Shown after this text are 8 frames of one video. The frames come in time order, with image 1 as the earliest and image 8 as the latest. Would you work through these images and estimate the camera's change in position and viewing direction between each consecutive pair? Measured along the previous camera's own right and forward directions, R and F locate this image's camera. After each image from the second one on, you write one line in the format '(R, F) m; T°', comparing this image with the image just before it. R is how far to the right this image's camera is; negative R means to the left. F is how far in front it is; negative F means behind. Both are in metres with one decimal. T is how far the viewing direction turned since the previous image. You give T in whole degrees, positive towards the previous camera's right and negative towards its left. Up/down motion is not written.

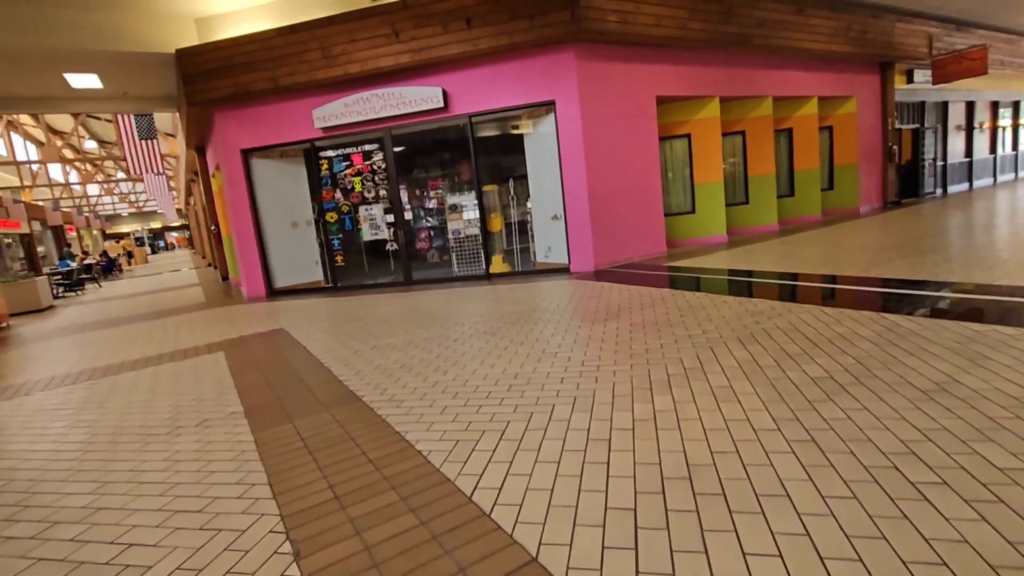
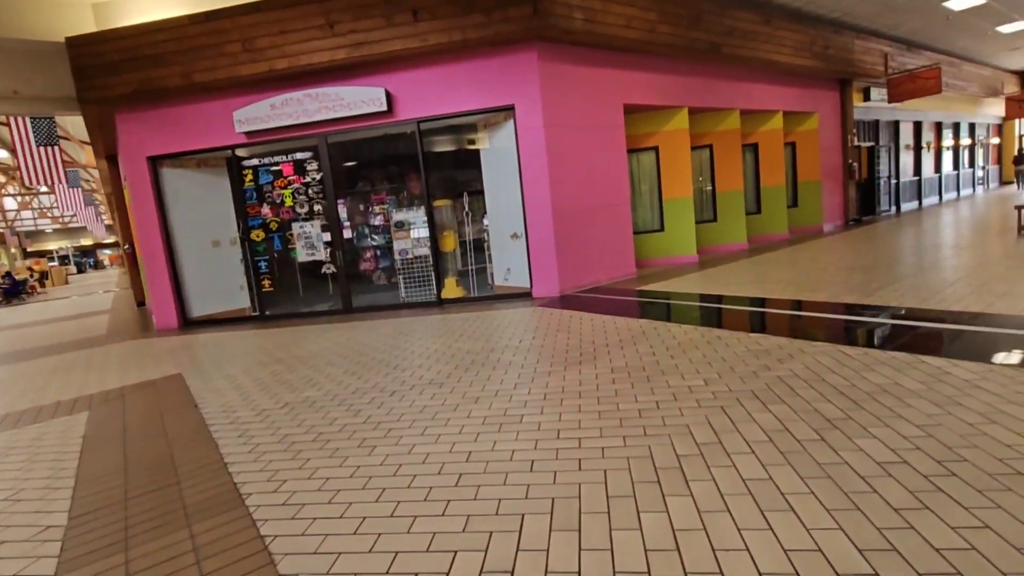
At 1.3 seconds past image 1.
(0.0, +1.0) m; +5°
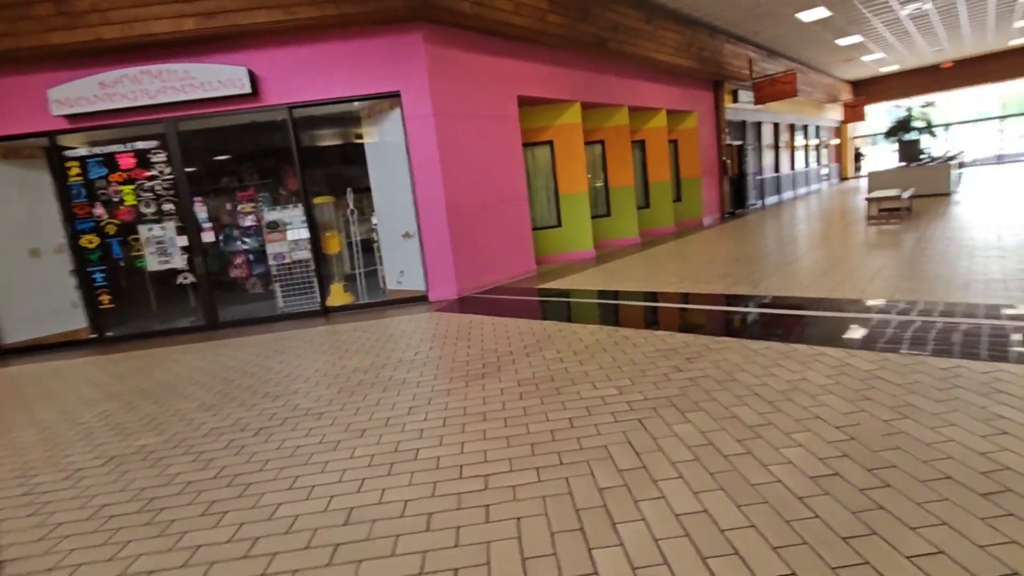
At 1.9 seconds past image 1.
(+0.1, +0.5) m; +11°
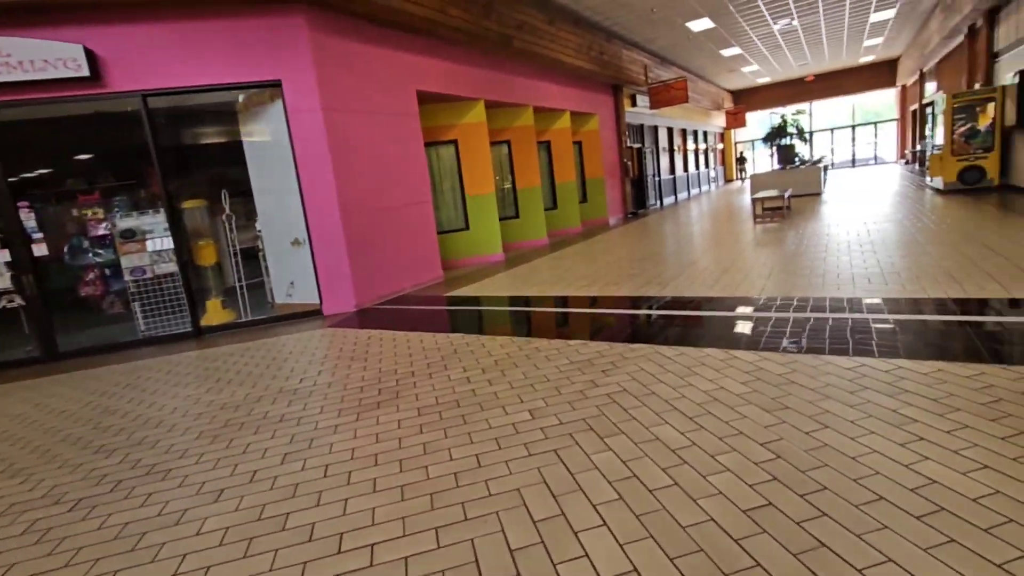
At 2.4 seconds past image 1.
(+0.1, +0.4) m; +10°
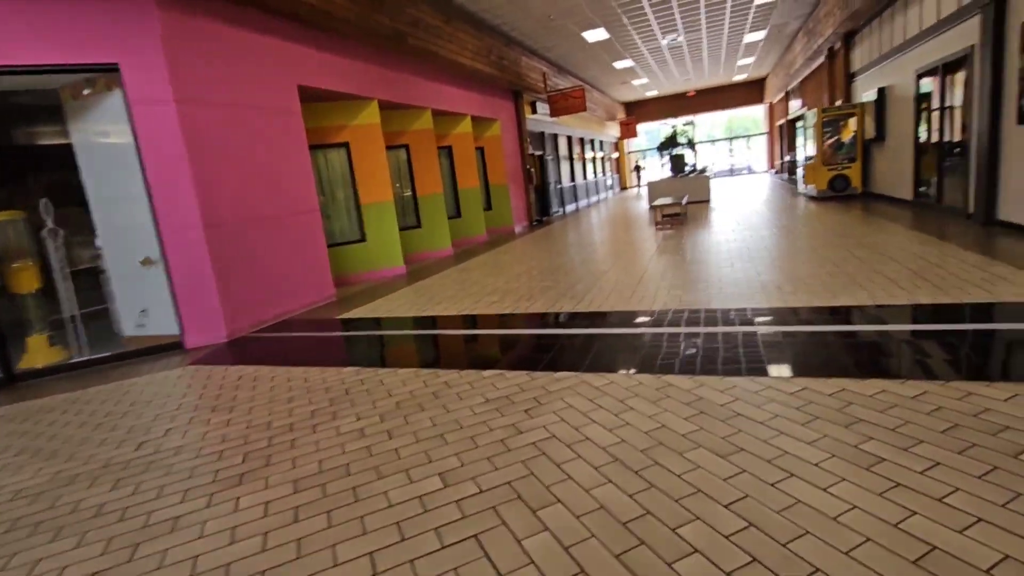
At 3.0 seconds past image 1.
(0.0, +0.5) m; +10°
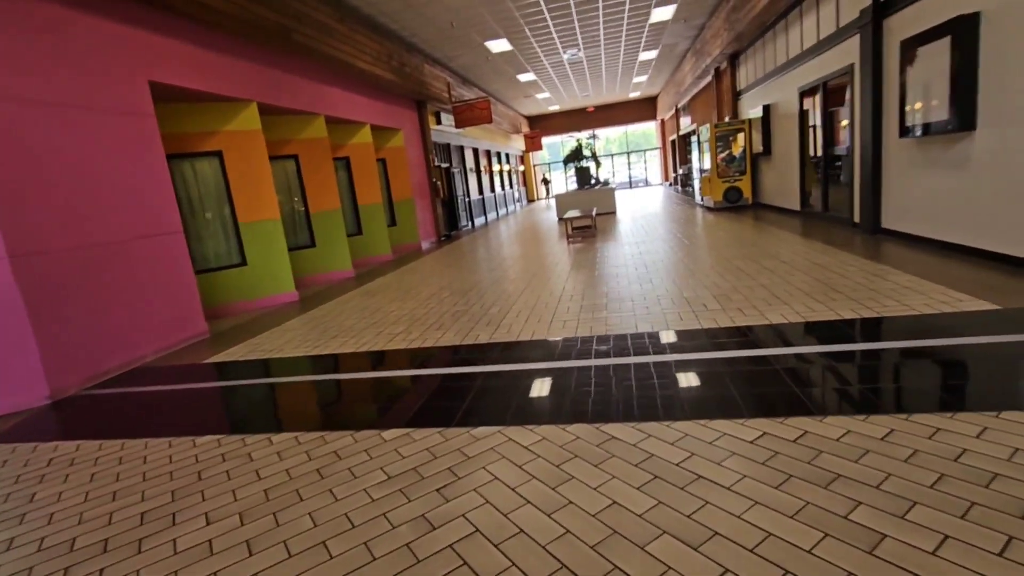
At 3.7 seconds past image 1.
(0.0, +0.6) m; +10°
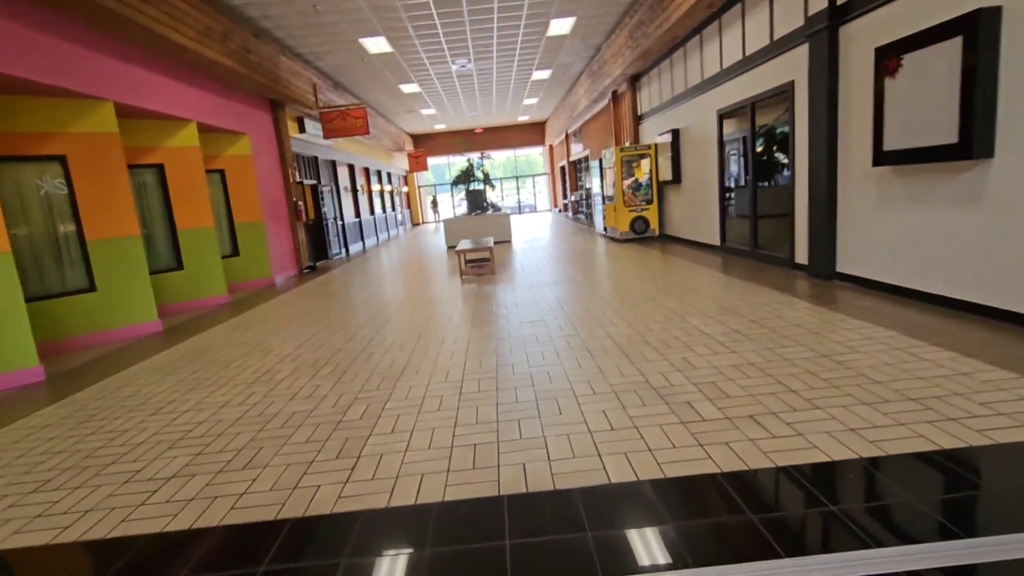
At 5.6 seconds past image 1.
(+0.1, +1.9) m; +13°
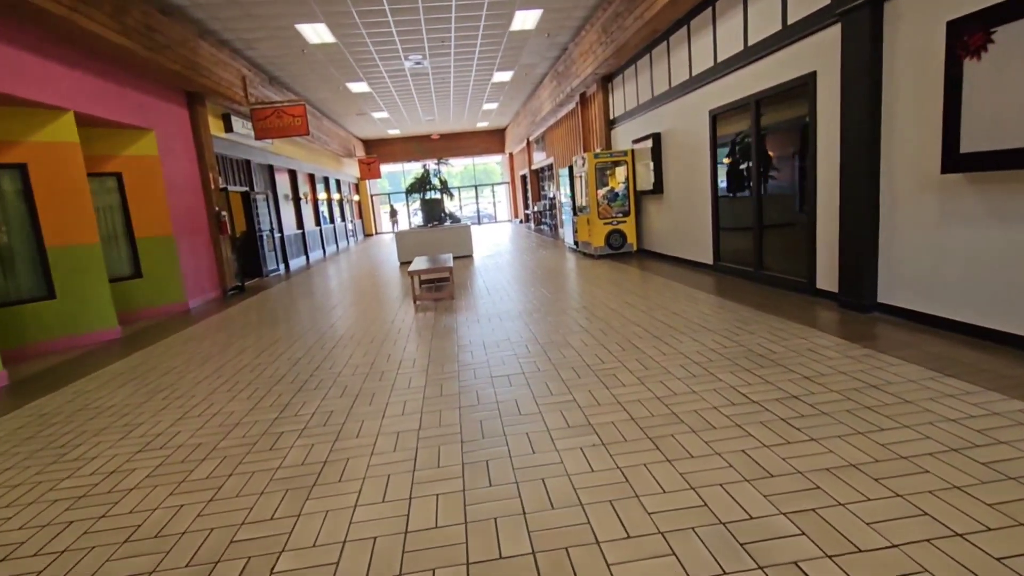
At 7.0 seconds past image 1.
(-0.1, +1.3) m; +5°
